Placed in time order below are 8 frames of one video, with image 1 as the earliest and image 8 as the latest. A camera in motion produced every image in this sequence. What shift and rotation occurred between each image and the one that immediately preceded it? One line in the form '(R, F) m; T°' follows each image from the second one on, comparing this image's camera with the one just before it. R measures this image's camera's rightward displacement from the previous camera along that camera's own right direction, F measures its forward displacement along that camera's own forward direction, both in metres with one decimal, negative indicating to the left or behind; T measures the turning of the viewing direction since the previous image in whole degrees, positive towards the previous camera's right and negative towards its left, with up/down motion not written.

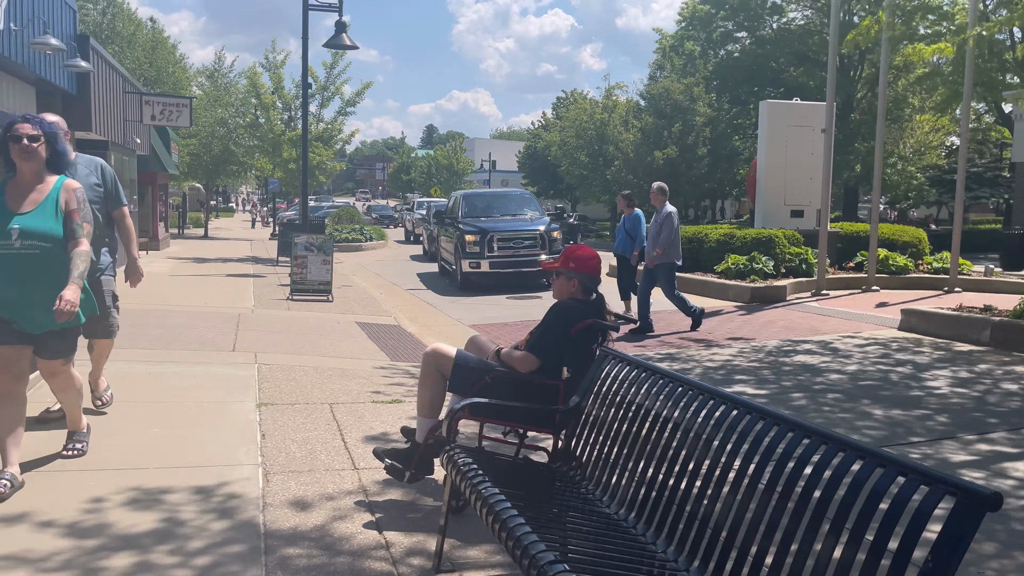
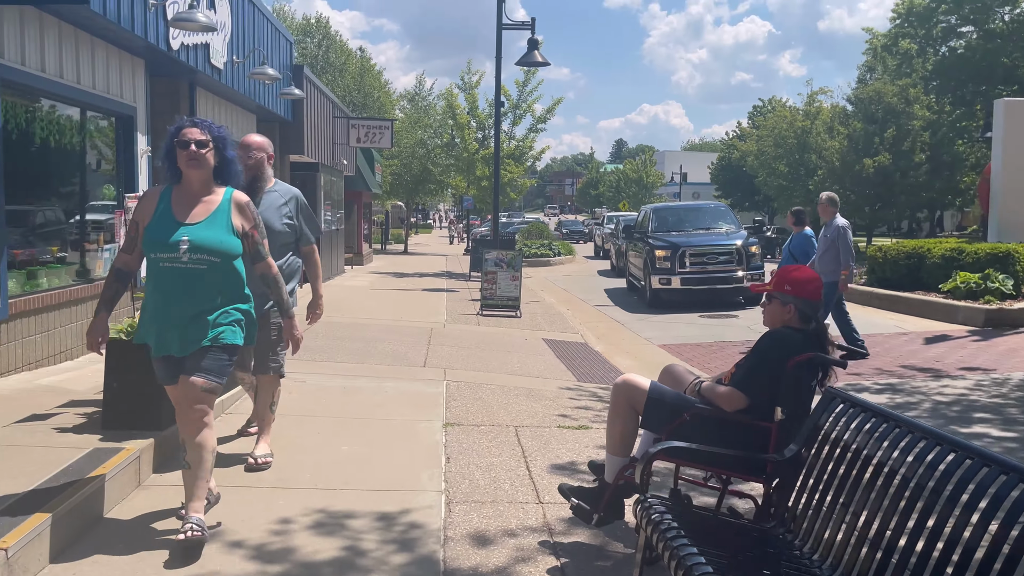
(-0.1, +0.4) m; -13°
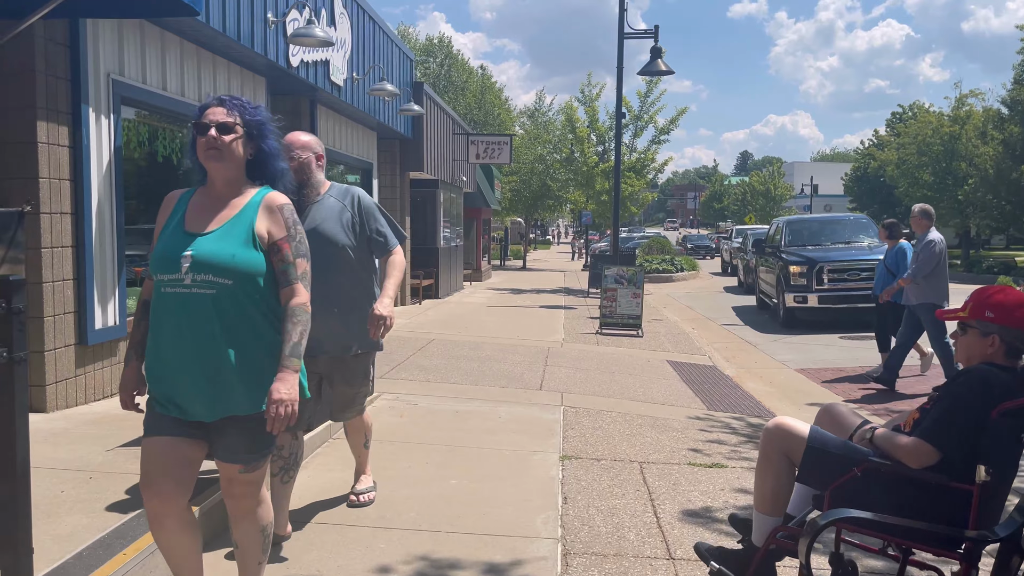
(0.0, +0.5) m; -8°
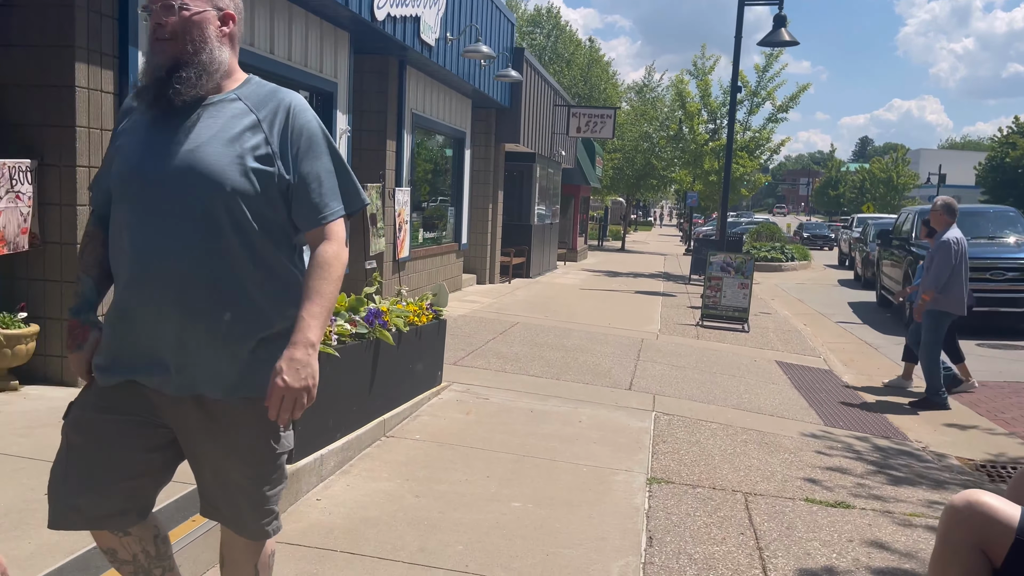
(+0.1, +0.9) m; -7°
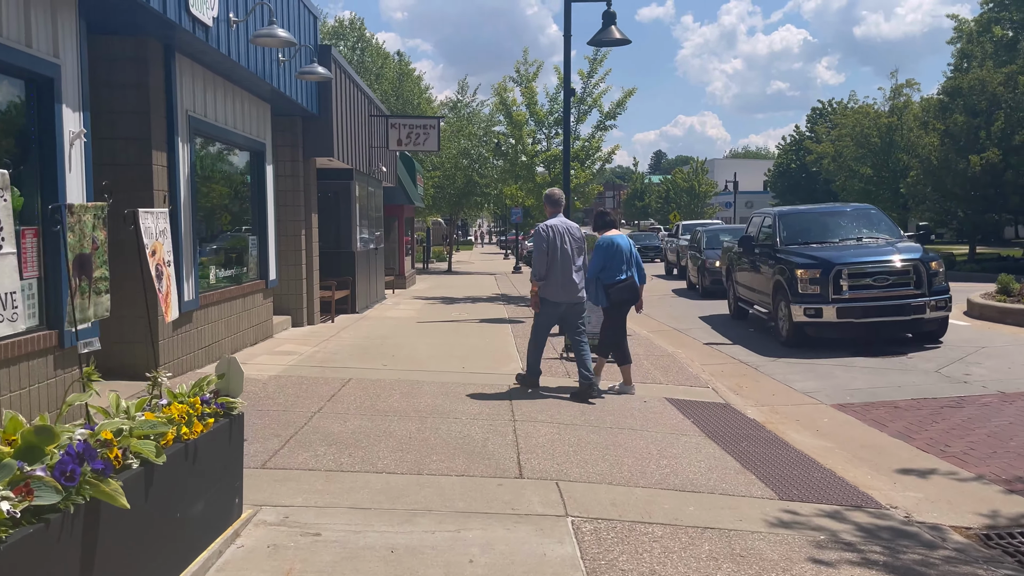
(-0.1, +2.1) m; +13°
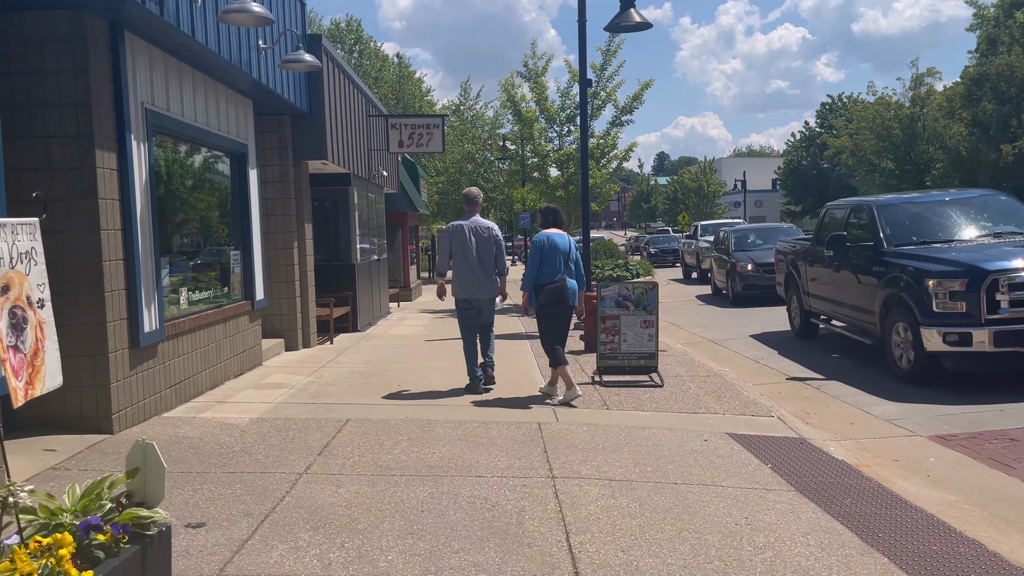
(-0.2, +1.4) m; 0°
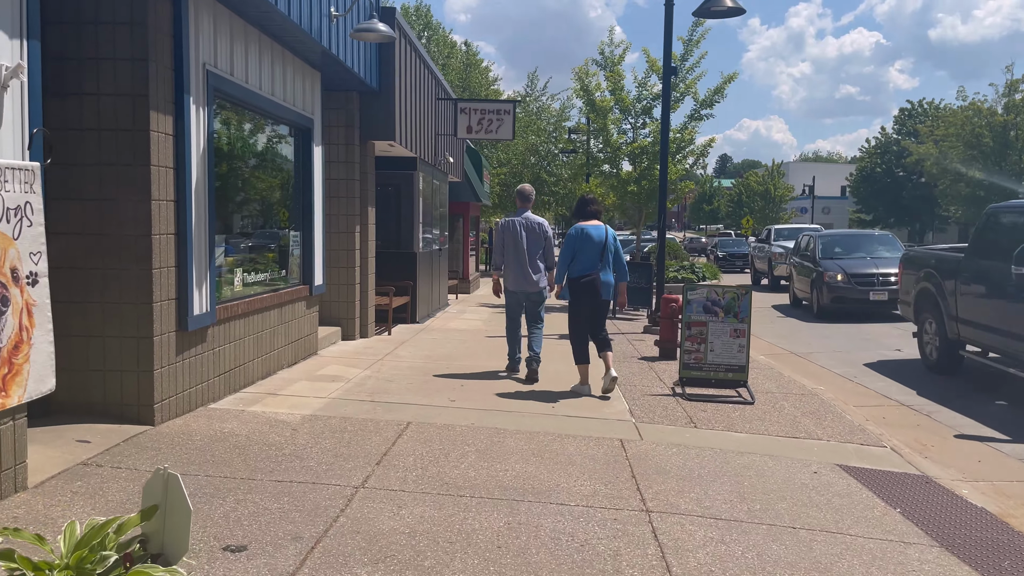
(-0.3, +0.7) m; -4°
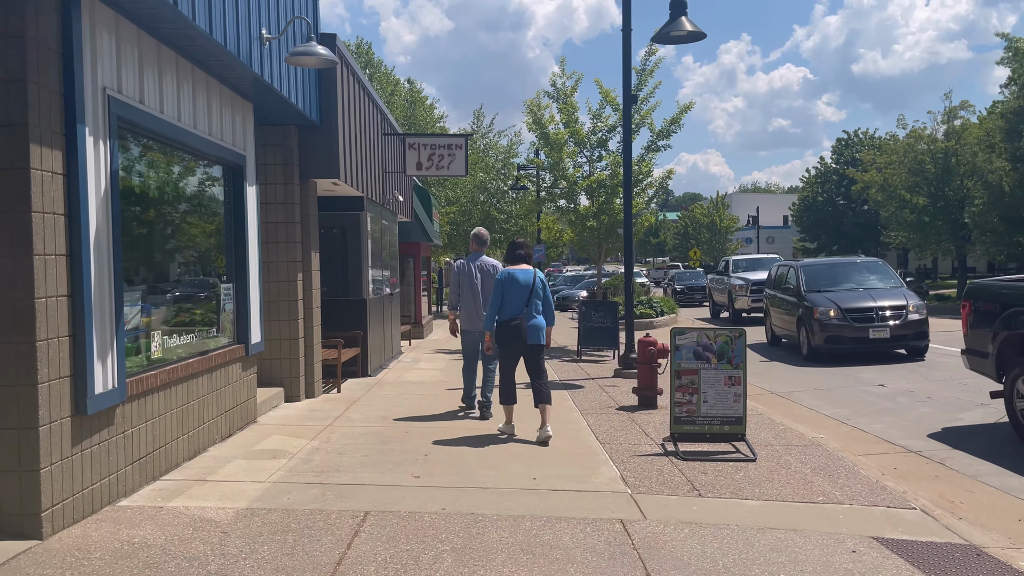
(-0.2, +1.0) m; +4°
